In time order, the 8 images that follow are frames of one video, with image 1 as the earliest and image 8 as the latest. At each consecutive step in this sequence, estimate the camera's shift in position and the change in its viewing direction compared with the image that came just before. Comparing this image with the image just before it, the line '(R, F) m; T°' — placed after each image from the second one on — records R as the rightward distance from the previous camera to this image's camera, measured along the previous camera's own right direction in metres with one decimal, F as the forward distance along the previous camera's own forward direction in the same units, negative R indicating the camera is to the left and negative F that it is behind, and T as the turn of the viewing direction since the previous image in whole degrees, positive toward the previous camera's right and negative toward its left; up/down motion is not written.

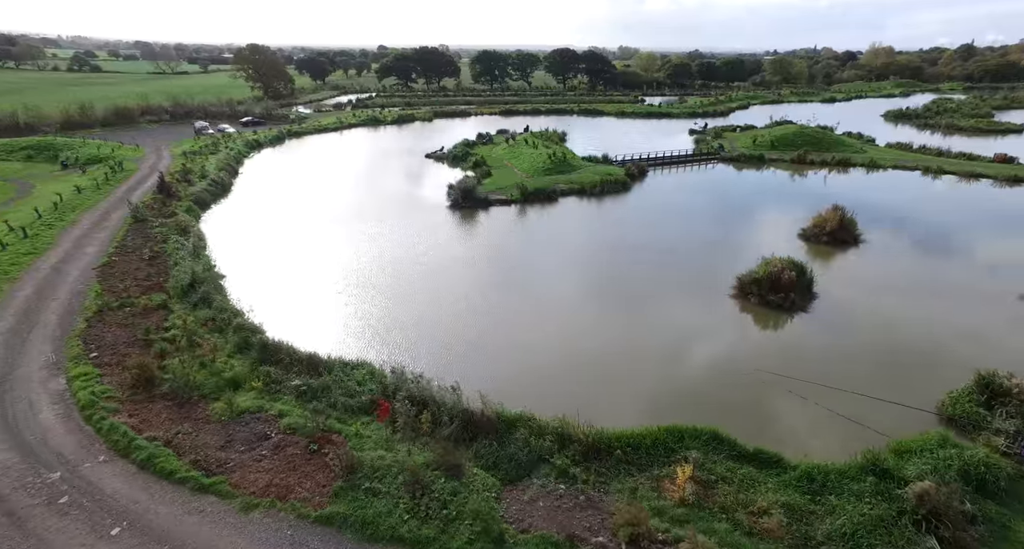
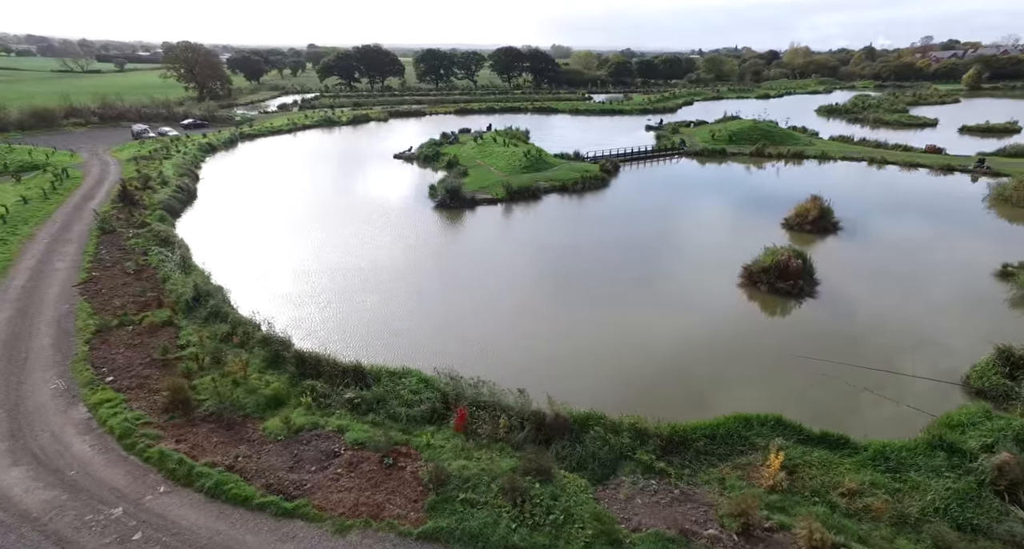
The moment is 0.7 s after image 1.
(-2.3, +0.2) m; +5°
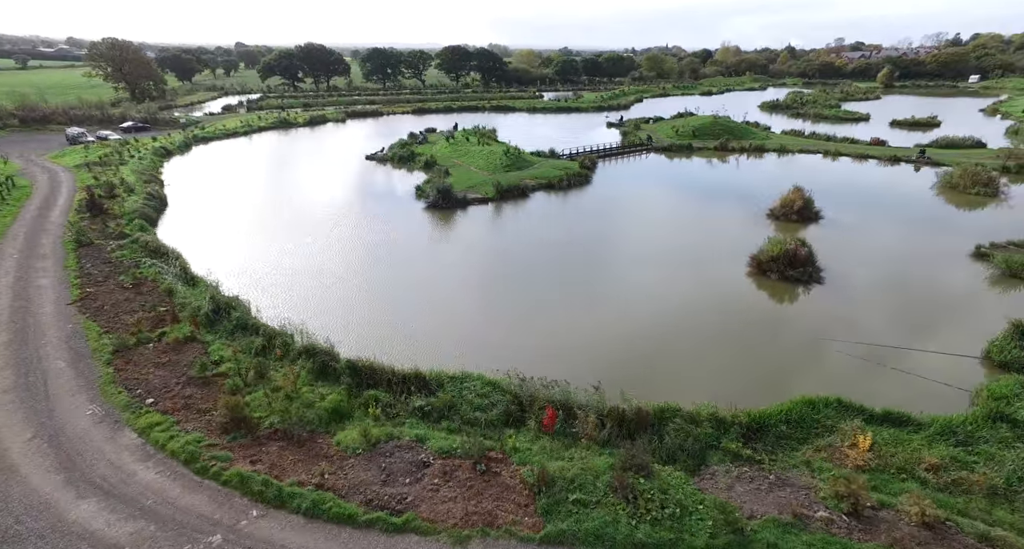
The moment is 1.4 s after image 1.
(-2.4, +0.2) m; +5°
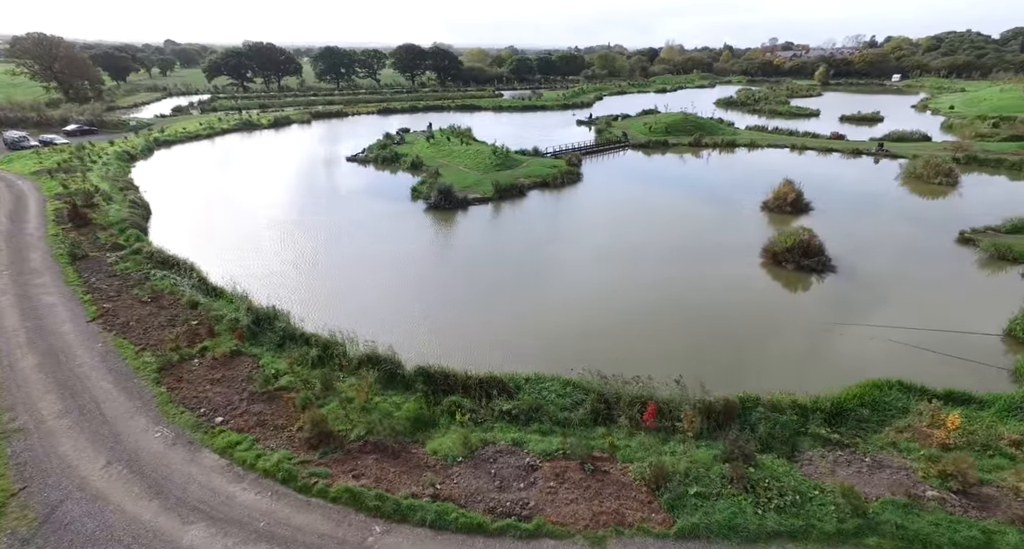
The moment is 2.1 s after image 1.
(-2.6, +0.1) m; +4°
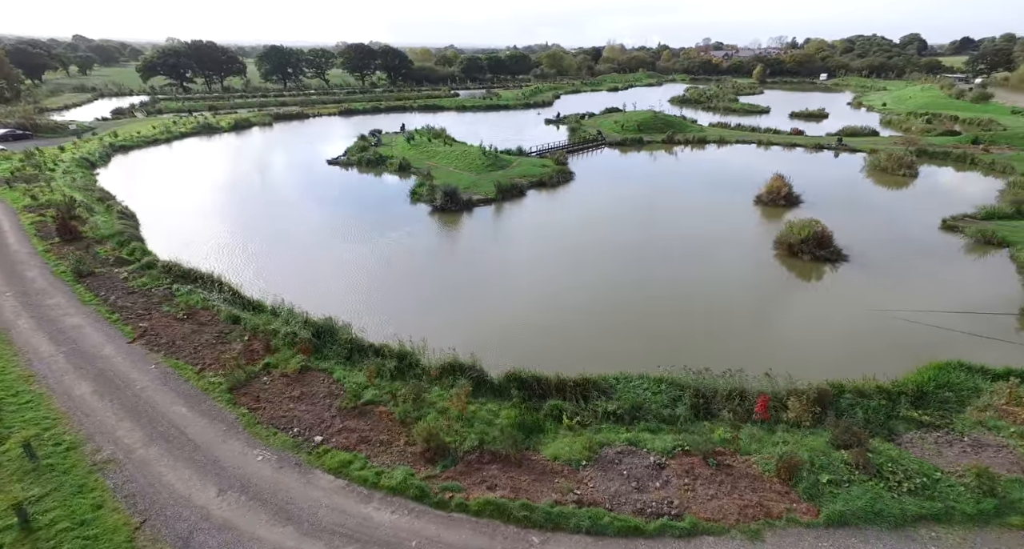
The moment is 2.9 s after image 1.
(-3.0, +0.1) m; +5°
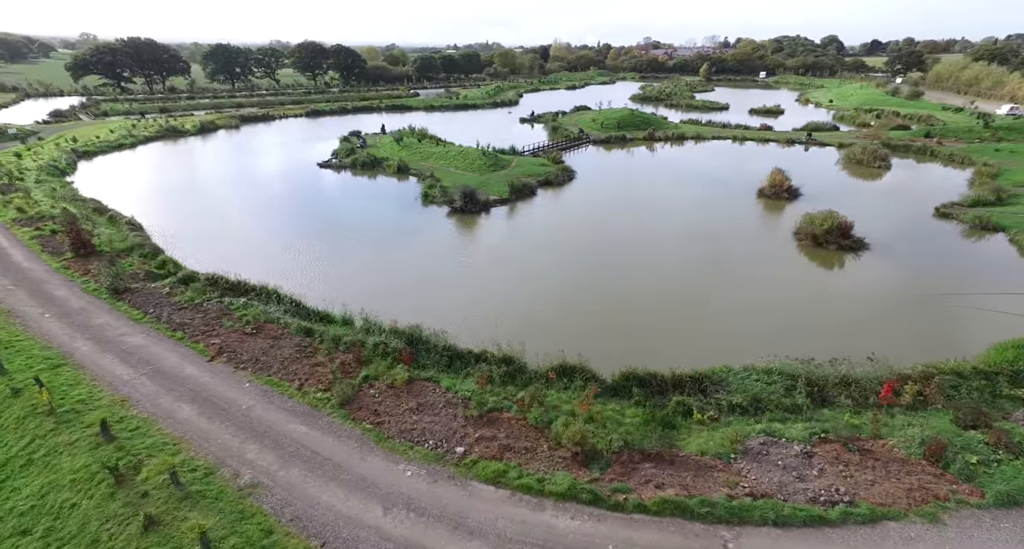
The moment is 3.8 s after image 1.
(-3.5, +0.1) m; +4°
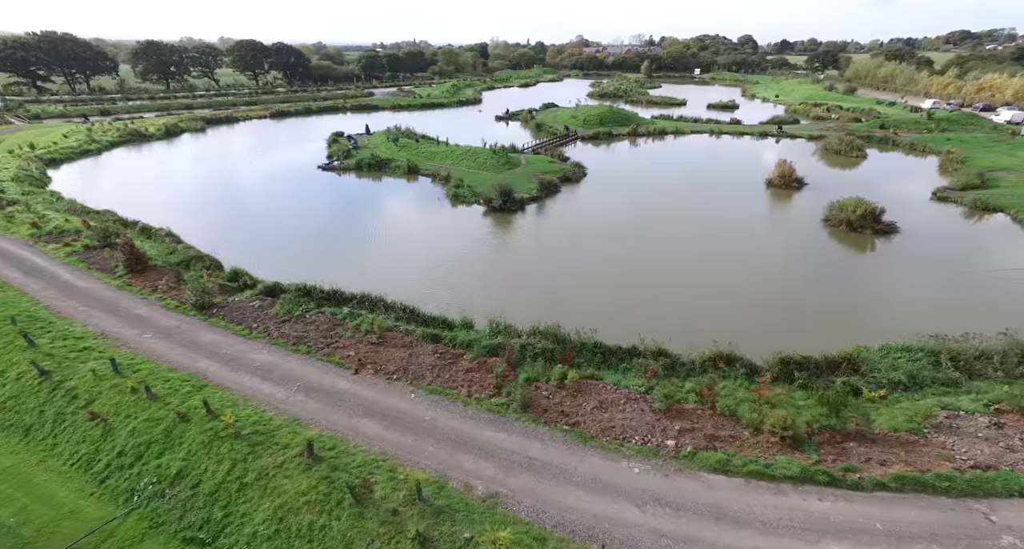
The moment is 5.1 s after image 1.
(-5.0, +0.2) m; +5°
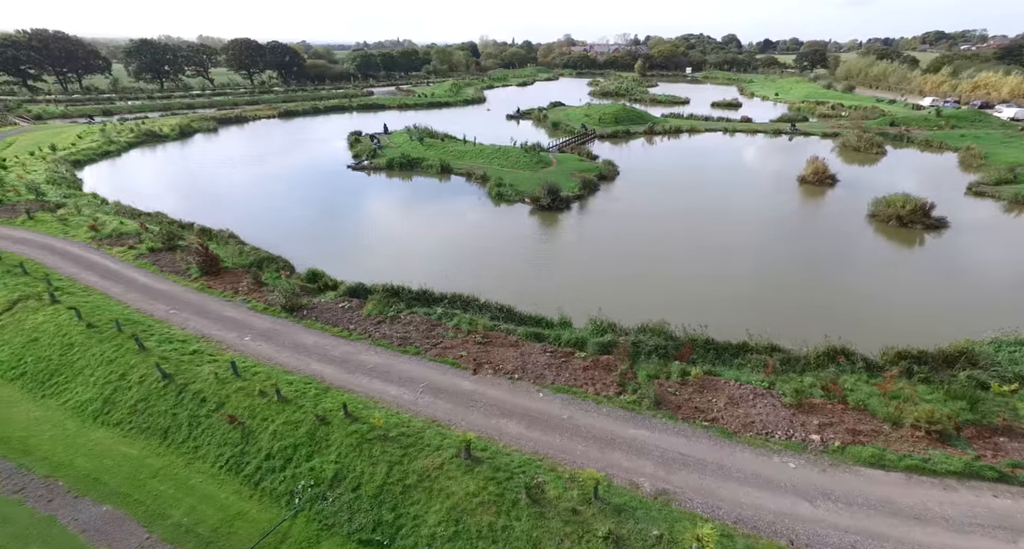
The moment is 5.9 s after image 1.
(-3.1, +0.1) m; 0°
